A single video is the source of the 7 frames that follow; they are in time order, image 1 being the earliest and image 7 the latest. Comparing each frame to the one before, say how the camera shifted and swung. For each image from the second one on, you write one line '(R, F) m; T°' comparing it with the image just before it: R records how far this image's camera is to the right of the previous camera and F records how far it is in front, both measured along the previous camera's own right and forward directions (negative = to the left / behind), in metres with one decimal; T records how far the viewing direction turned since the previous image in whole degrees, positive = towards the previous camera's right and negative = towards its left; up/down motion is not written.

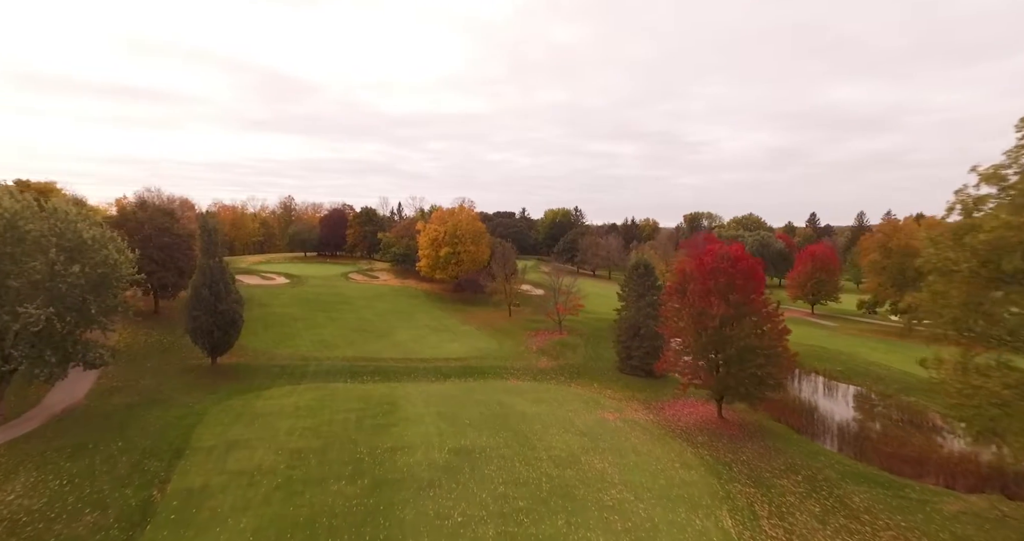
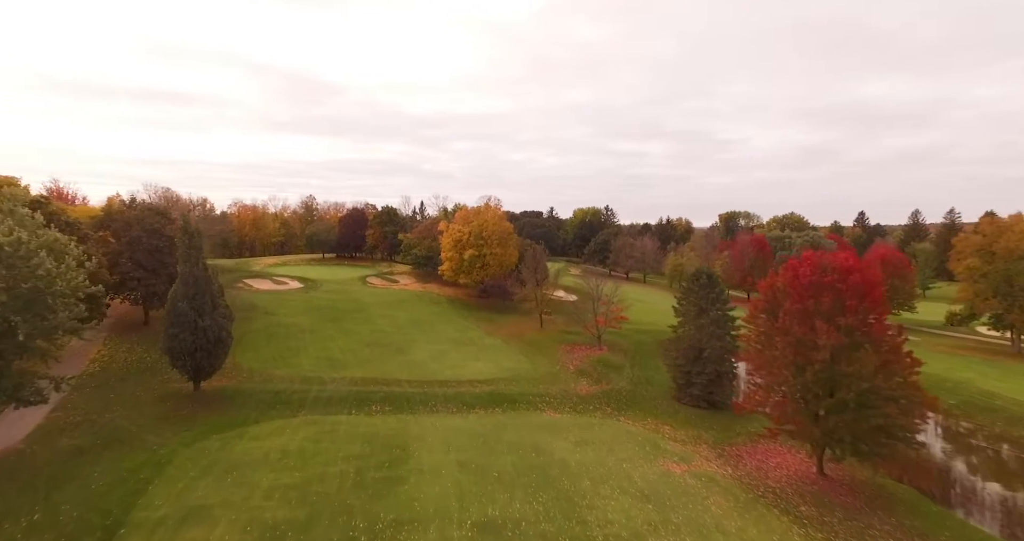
(-0.7, +5.7) m; -3°
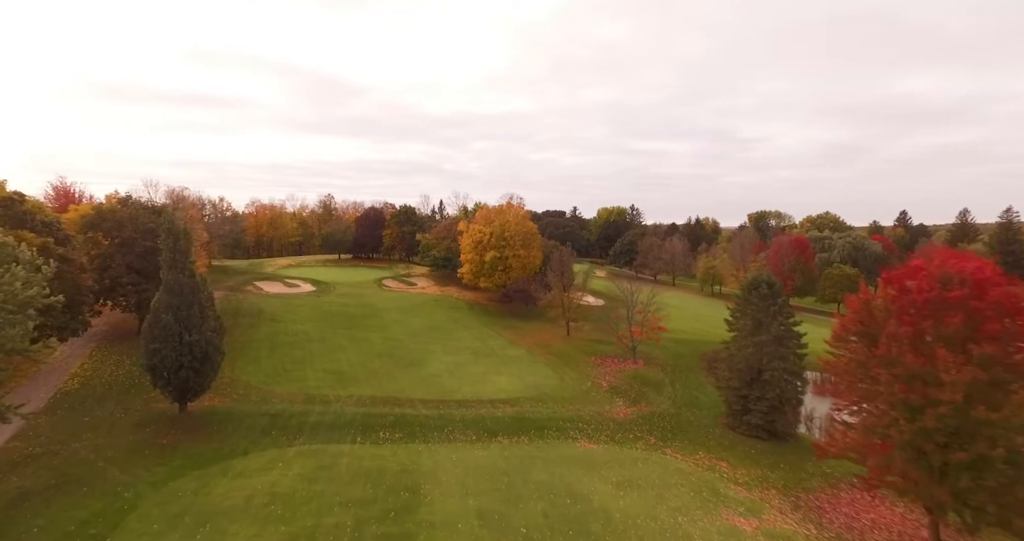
(-0.4, +3.8) m; -2°
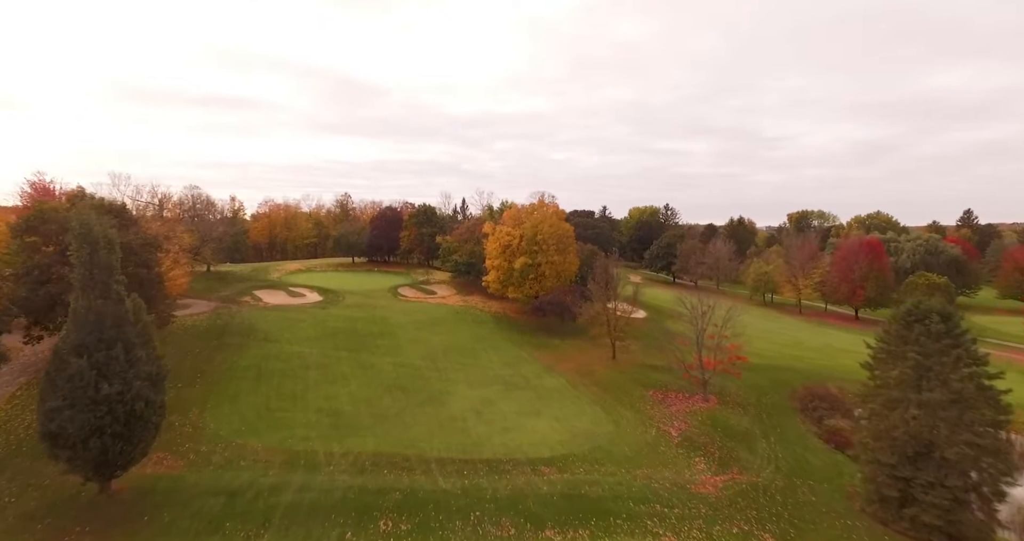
(-1.2, +7.4) m; -2°
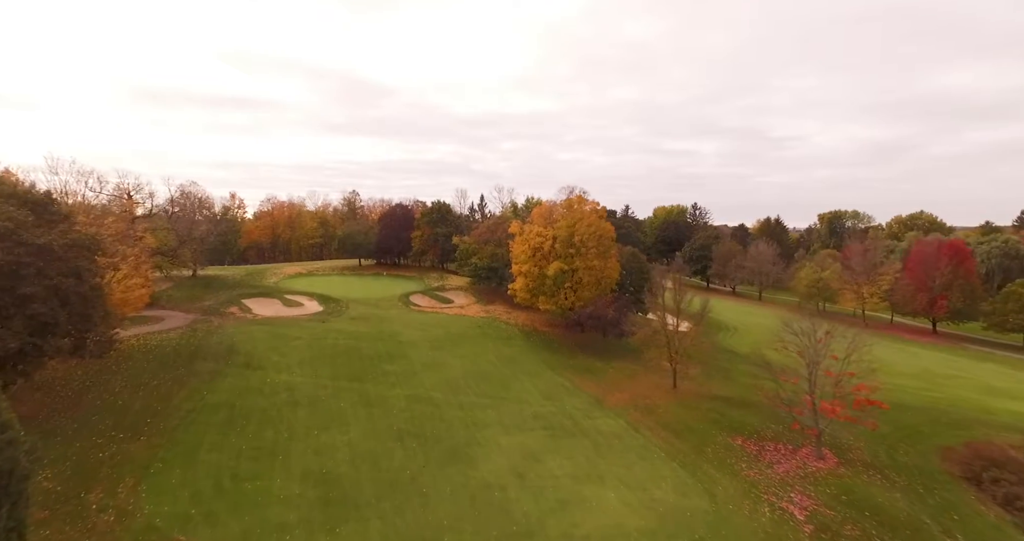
(-2.0, +7.5) m; -1°
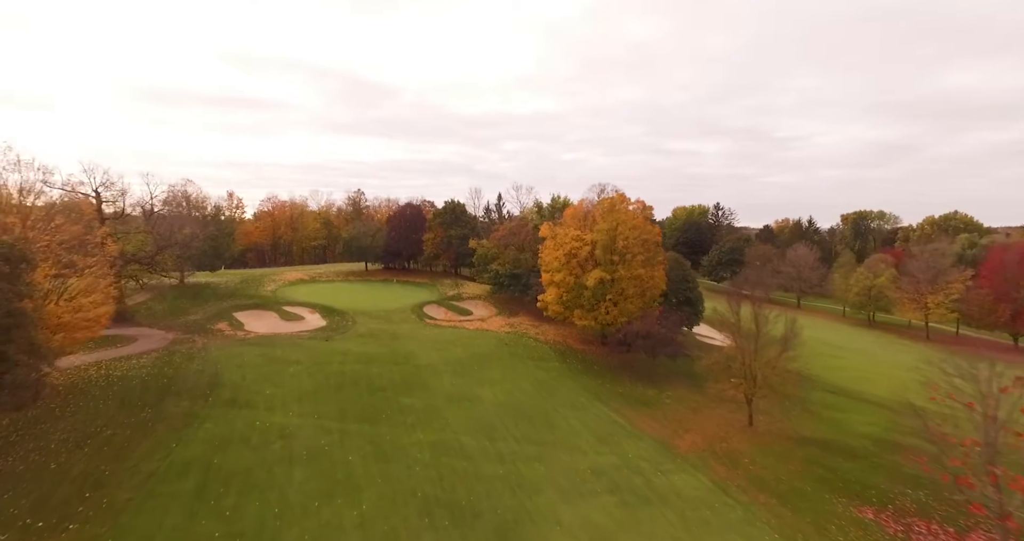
(-2.2, +5.9) m; 0°
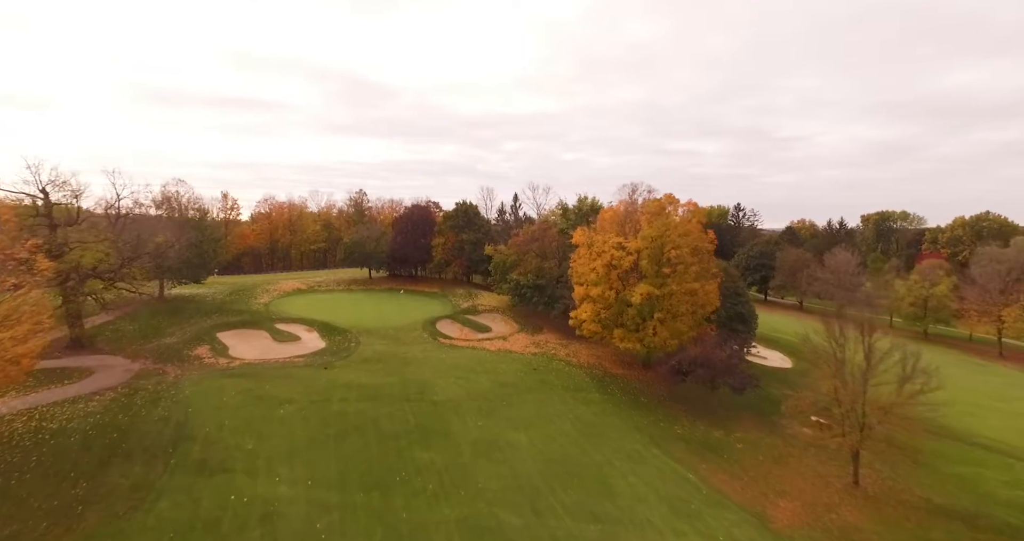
(-1.9, +5.6) m; 0°
